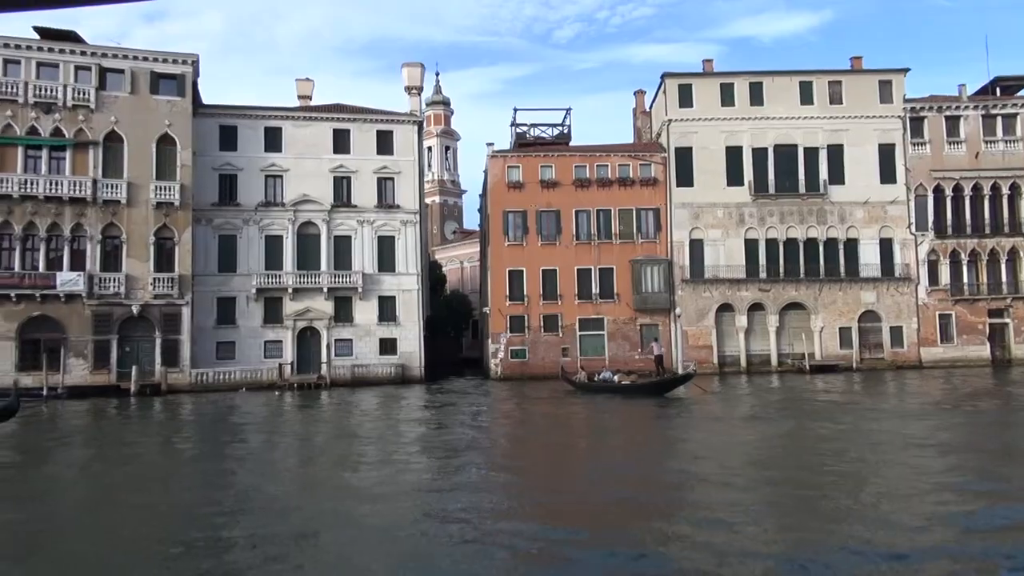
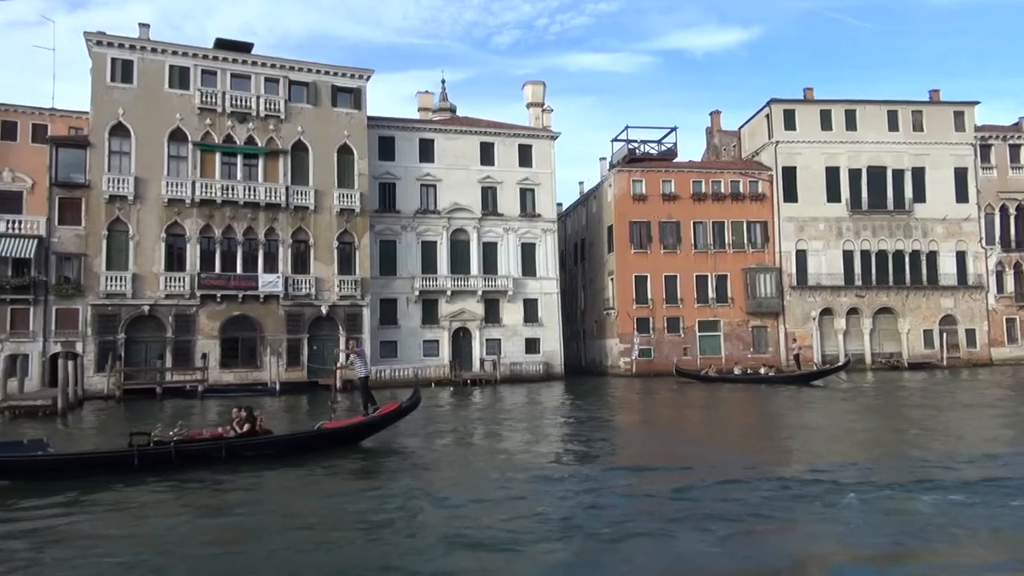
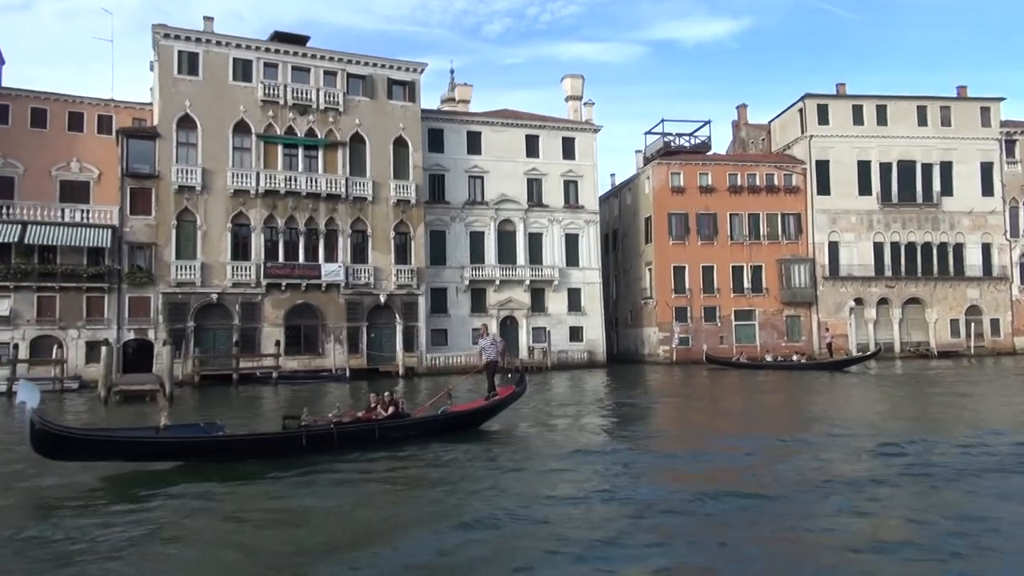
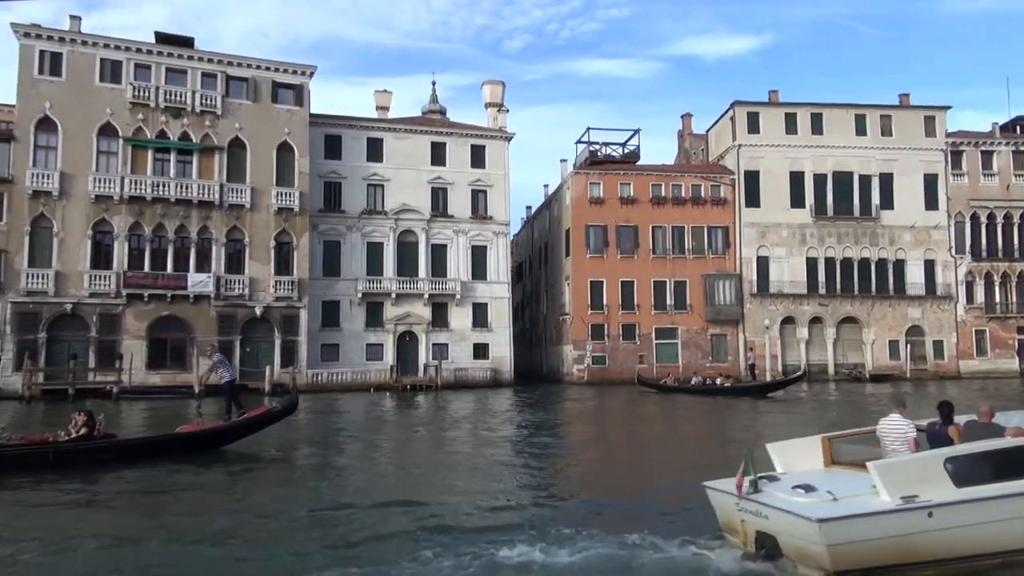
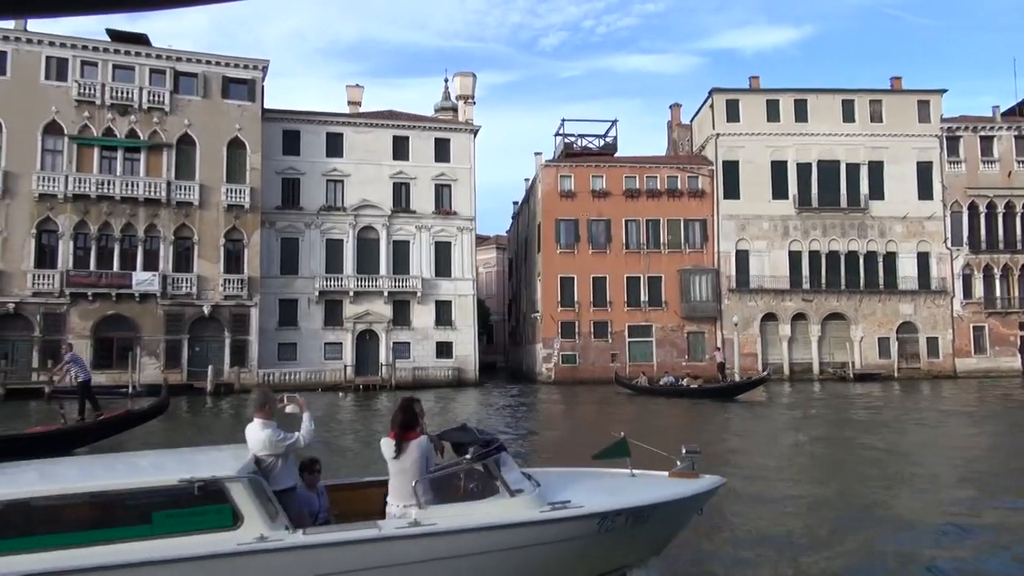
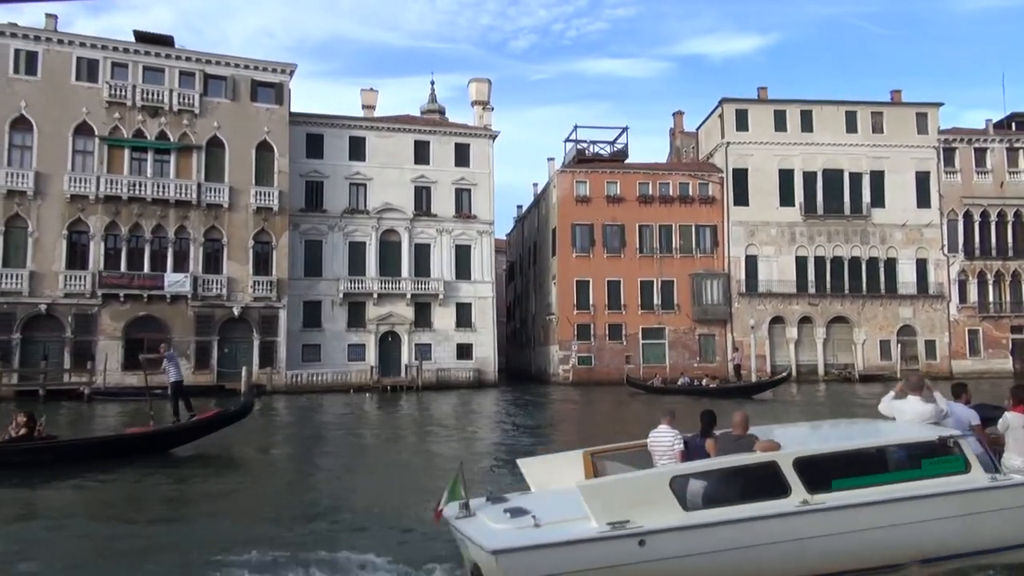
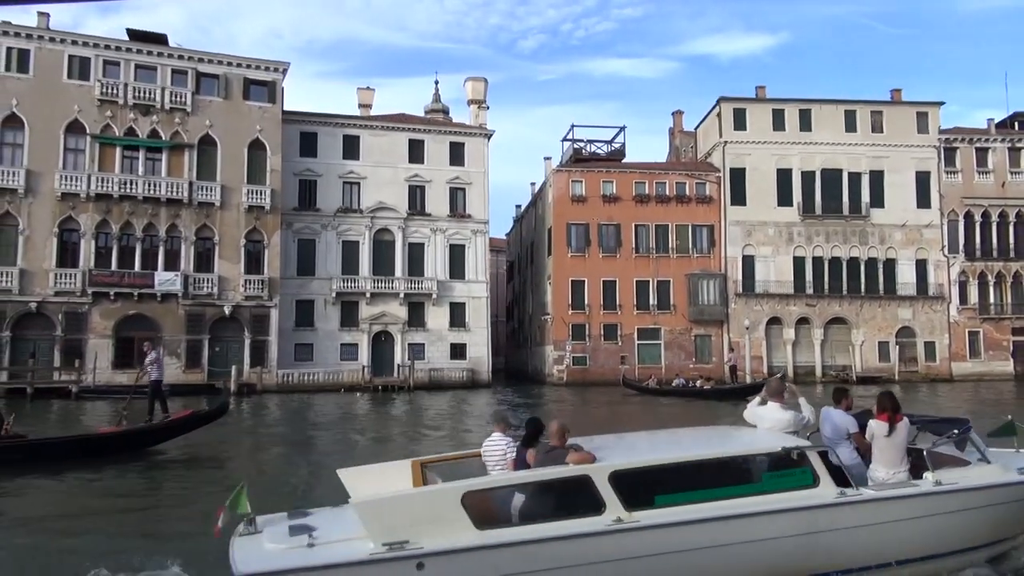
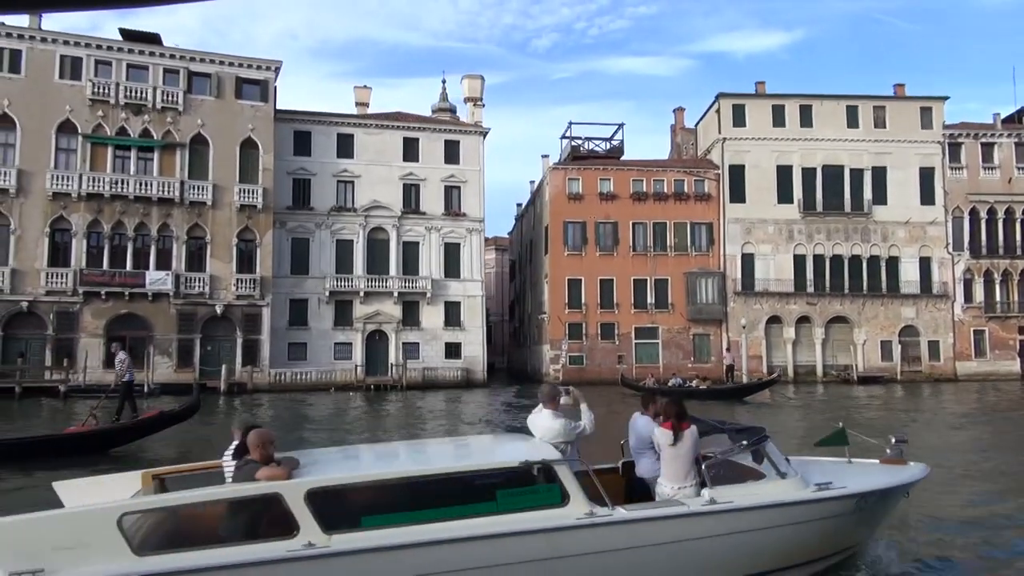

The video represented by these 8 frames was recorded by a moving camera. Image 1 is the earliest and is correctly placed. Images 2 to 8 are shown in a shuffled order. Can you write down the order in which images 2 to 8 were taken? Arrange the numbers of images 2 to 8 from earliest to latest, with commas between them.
5, 8, 7, 6, 4, 2, 3
